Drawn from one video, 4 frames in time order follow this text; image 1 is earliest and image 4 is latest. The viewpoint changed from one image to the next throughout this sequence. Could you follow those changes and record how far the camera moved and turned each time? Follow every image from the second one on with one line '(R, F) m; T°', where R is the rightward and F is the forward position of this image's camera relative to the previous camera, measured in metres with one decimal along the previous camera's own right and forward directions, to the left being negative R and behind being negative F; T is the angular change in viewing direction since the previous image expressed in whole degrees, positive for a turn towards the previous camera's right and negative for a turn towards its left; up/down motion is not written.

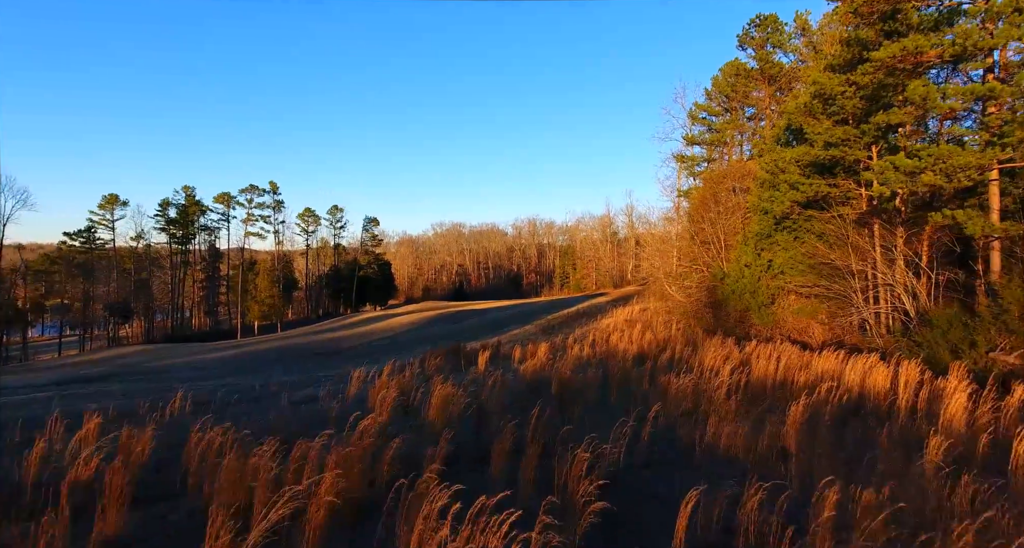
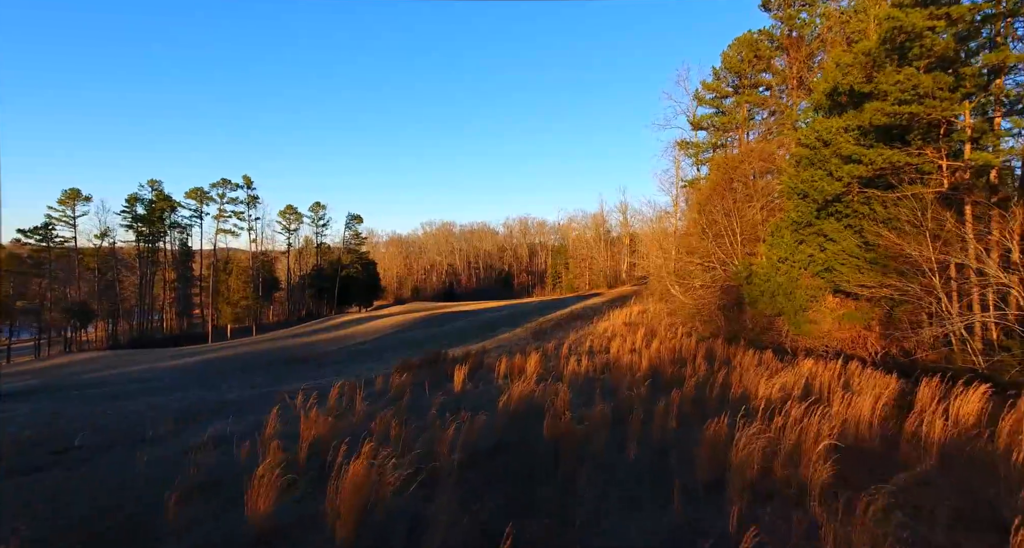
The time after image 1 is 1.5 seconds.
(+0.3, +3.3) m; +1°
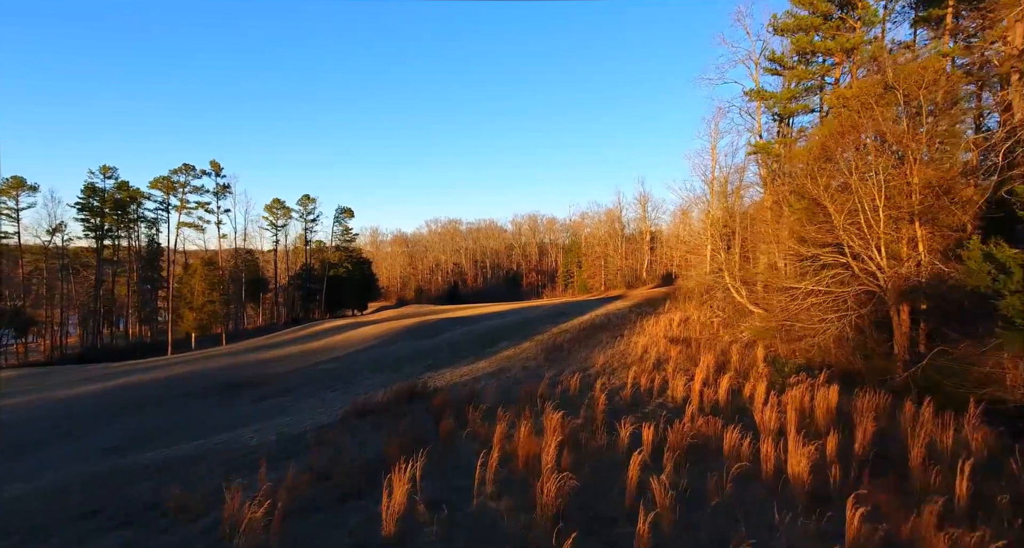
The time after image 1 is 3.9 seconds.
(+0.2, +8.1) m; -1°
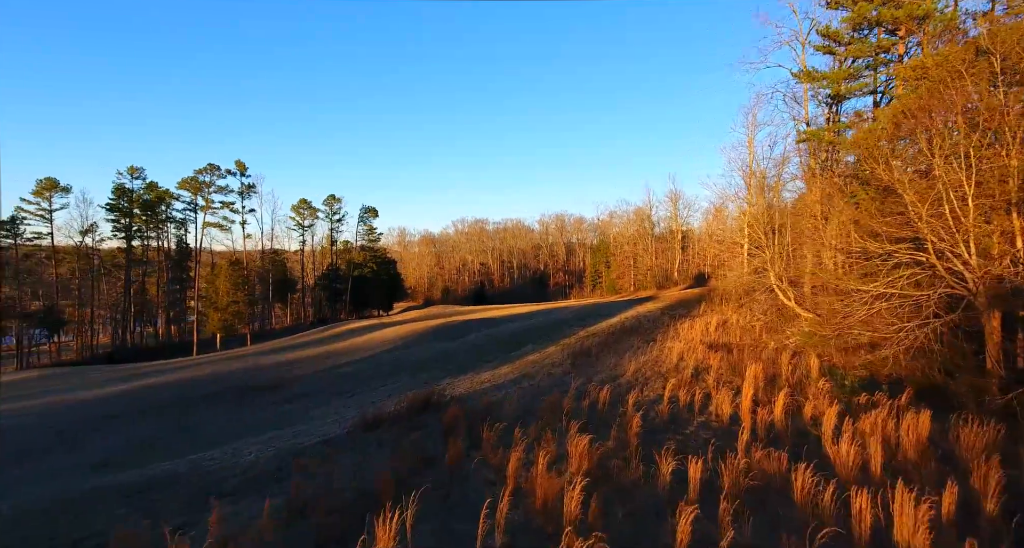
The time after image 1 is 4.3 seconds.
(+0.2, +1.6) m; -3°
